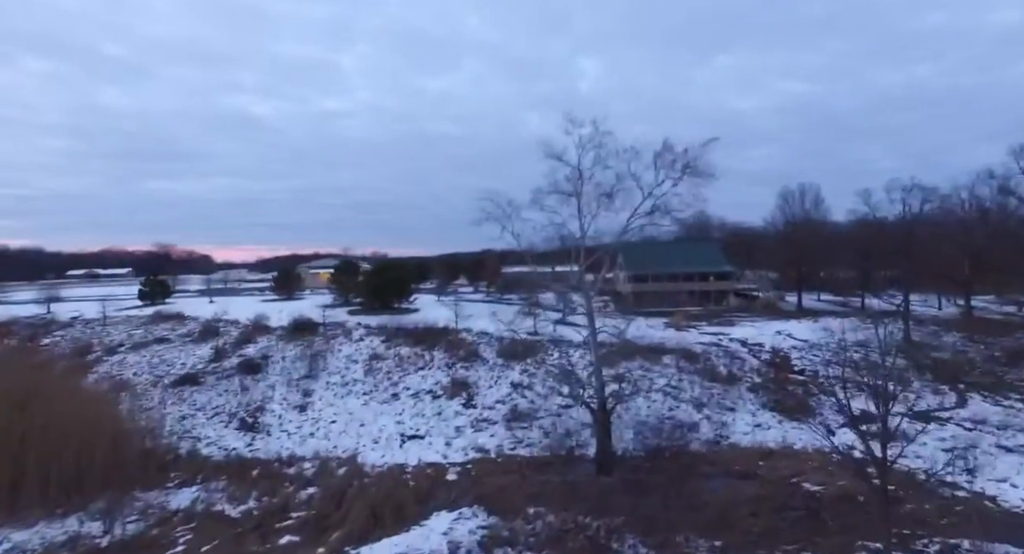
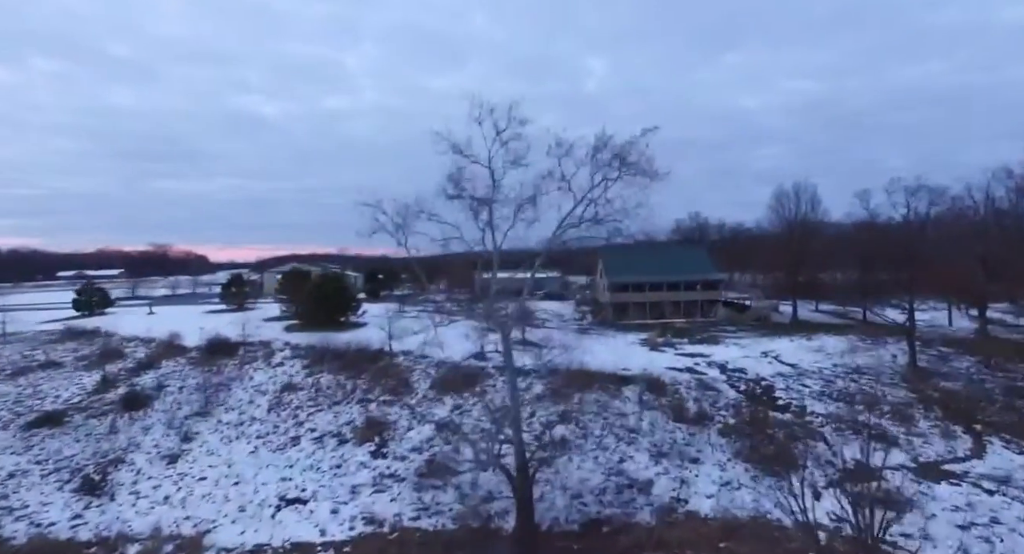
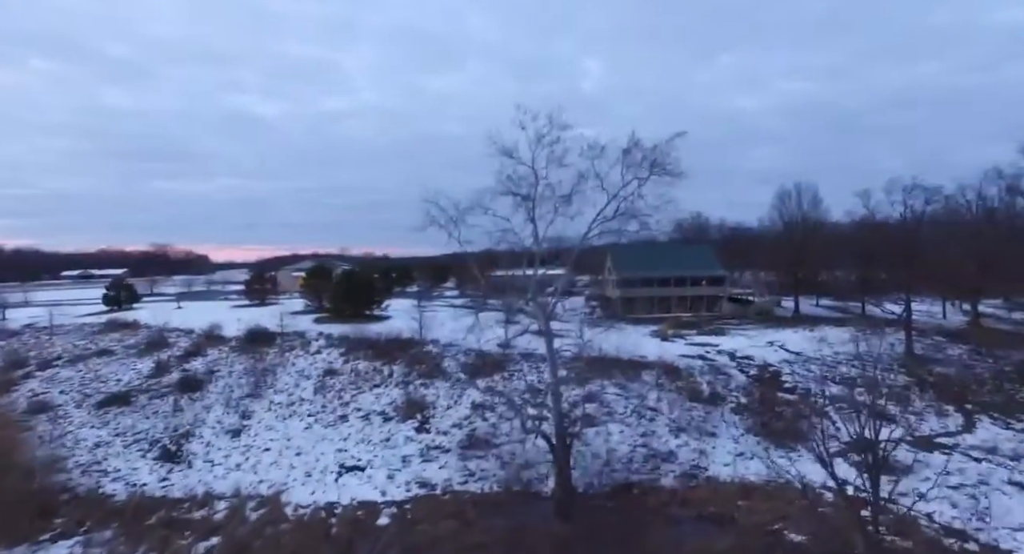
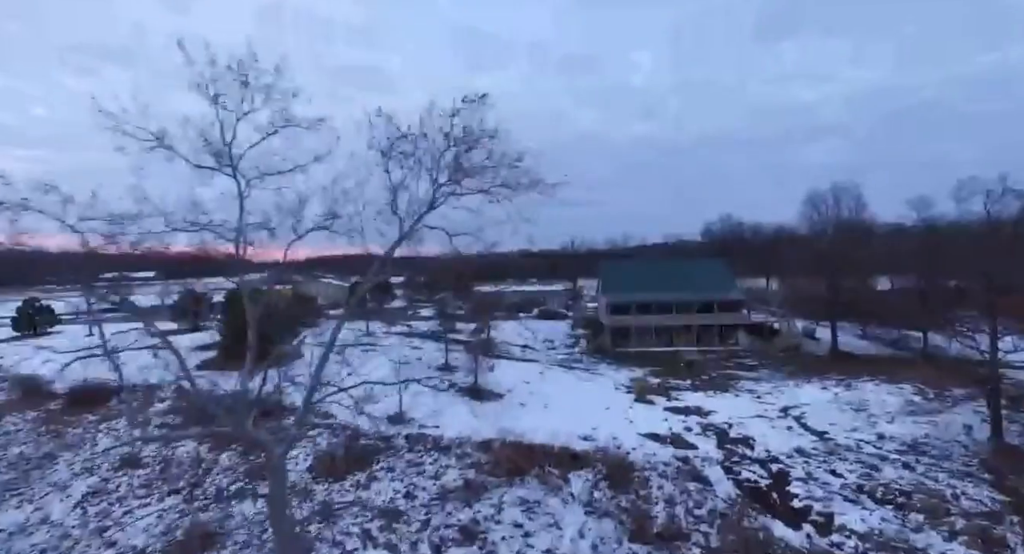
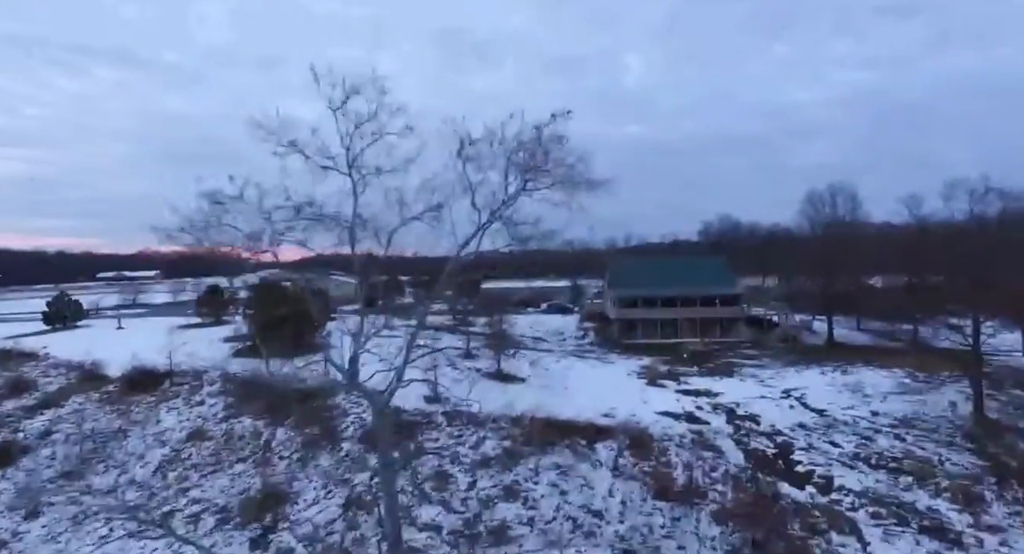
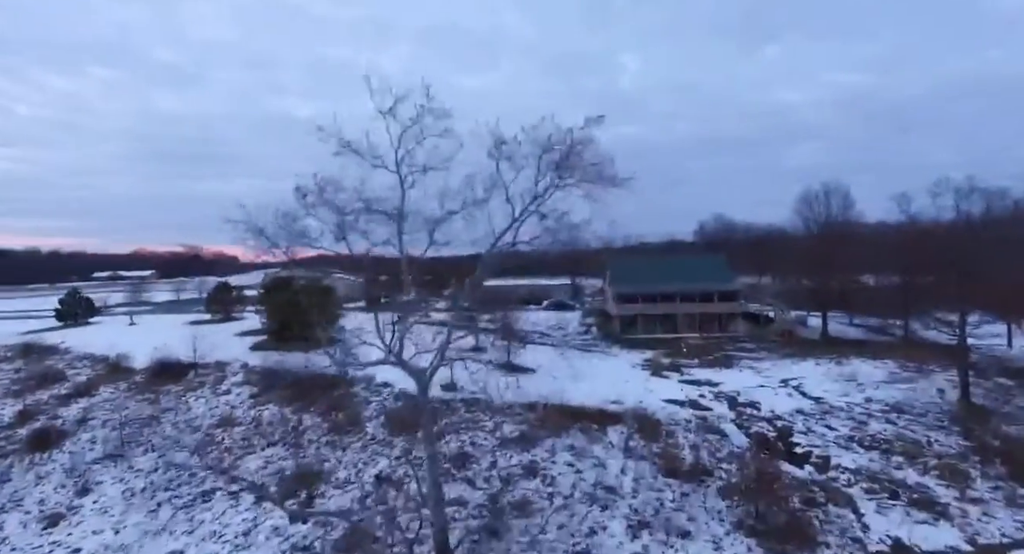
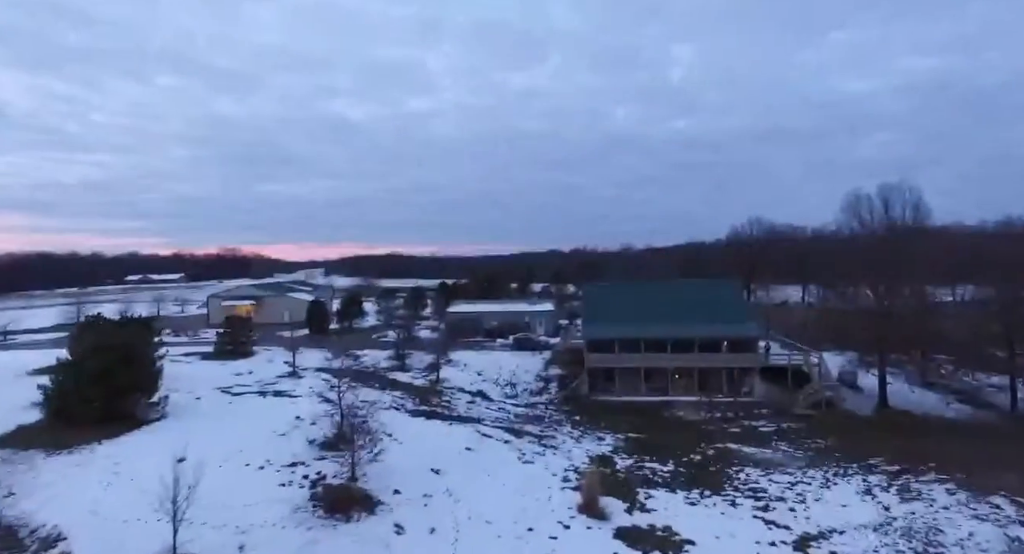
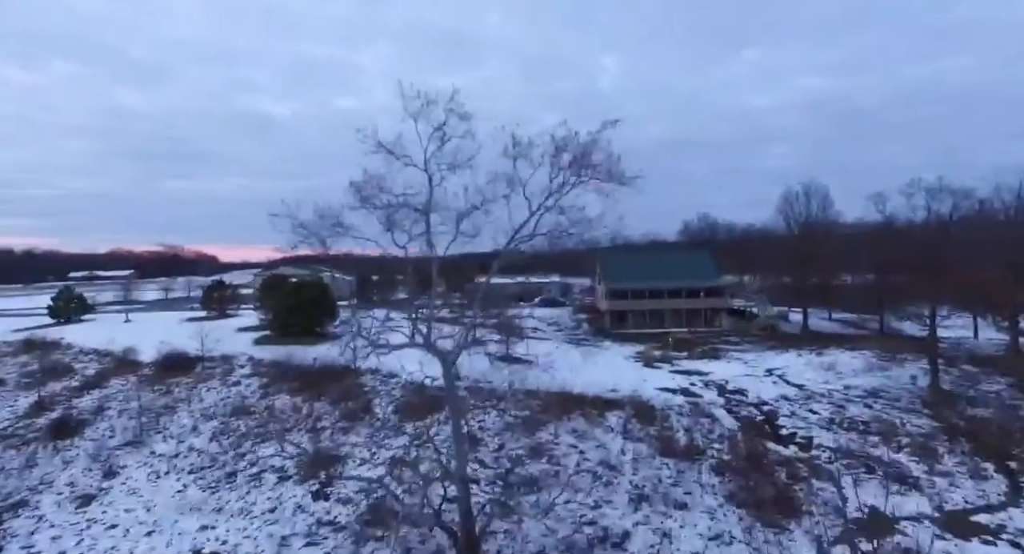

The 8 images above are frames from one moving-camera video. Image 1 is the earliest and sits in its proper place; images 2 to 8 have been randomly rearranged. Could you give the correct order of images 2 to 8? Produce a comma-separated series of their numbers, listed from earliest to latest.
3, 2, 8, 6, 5, 4, 7
